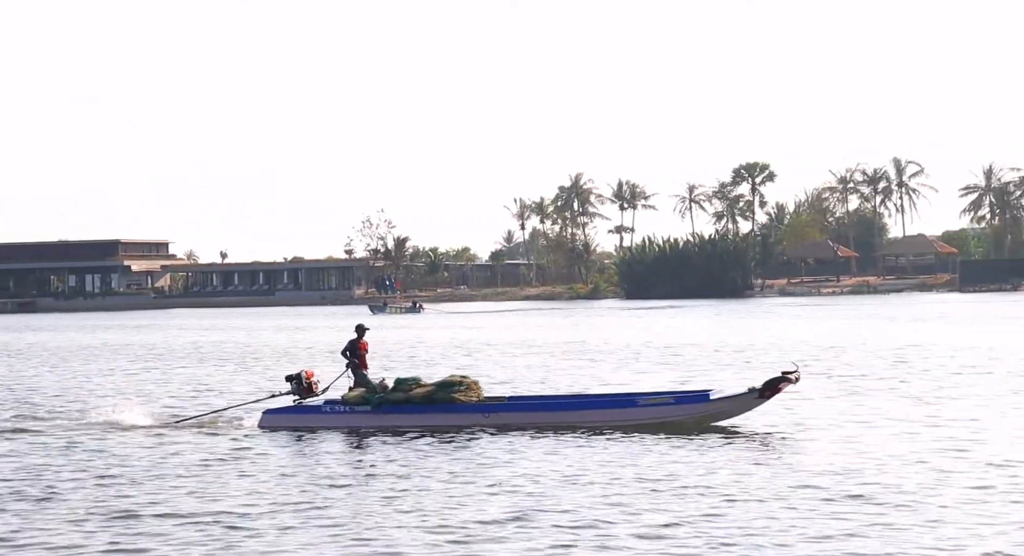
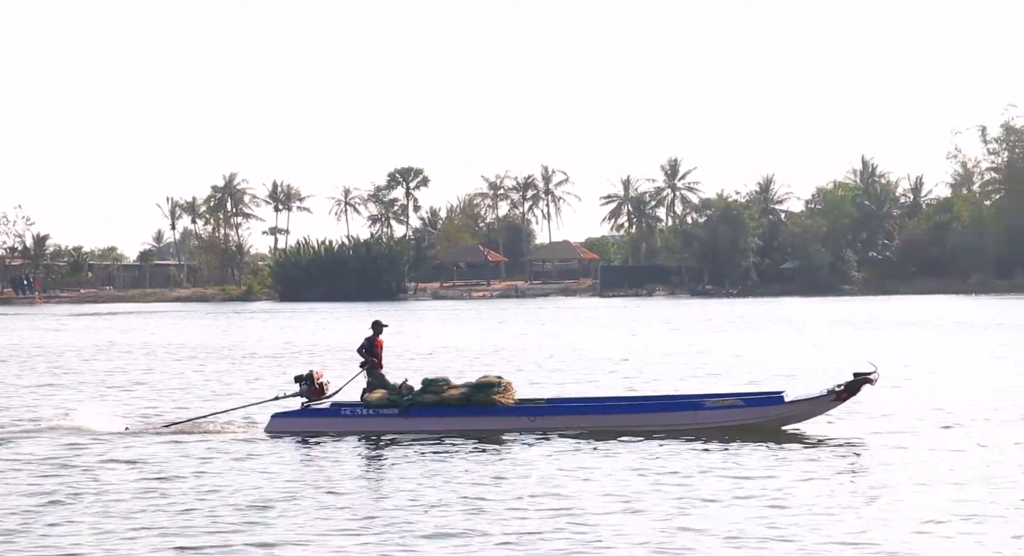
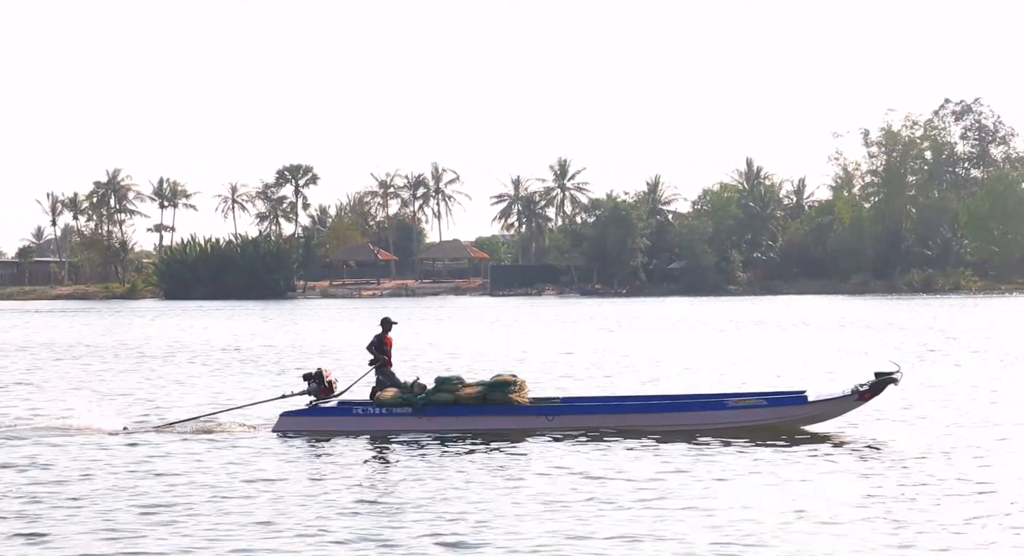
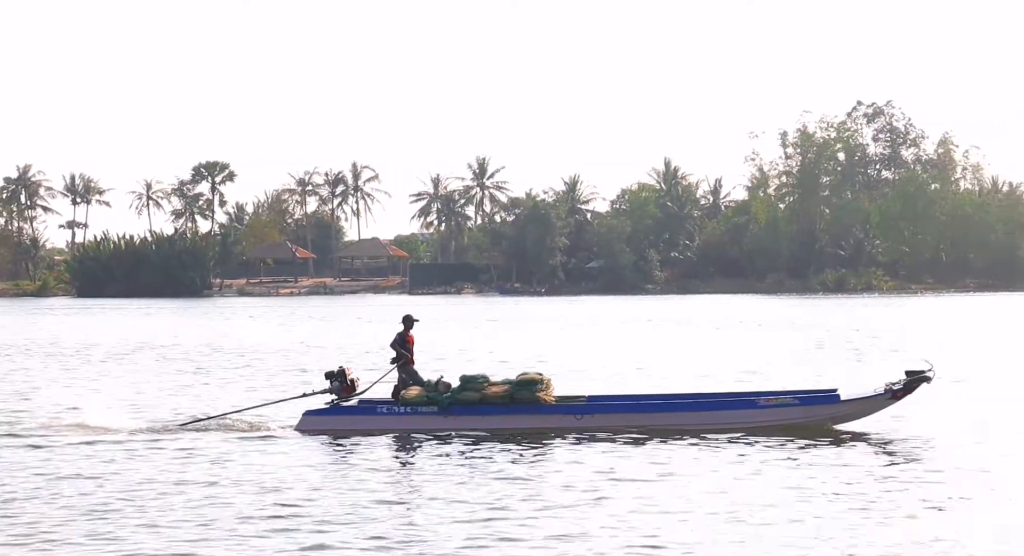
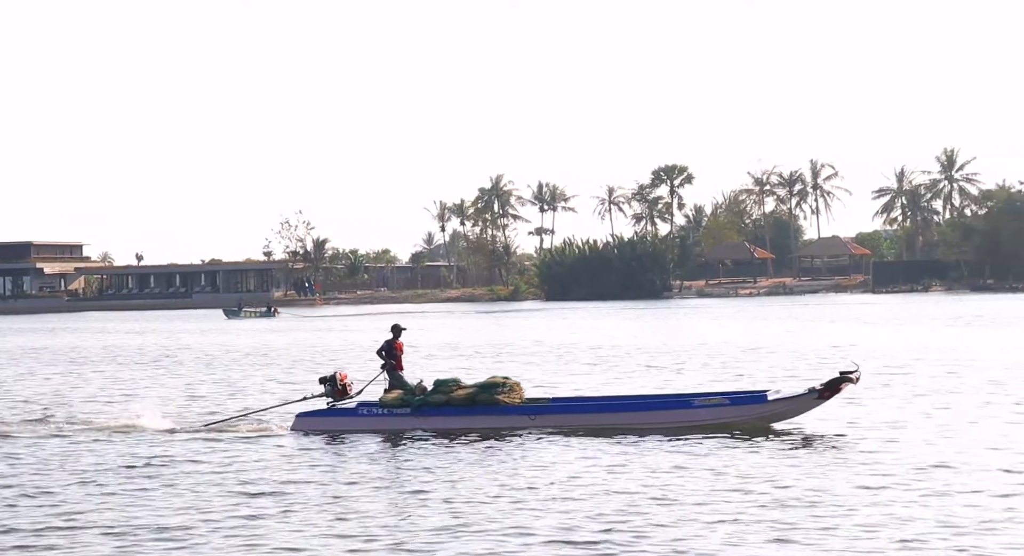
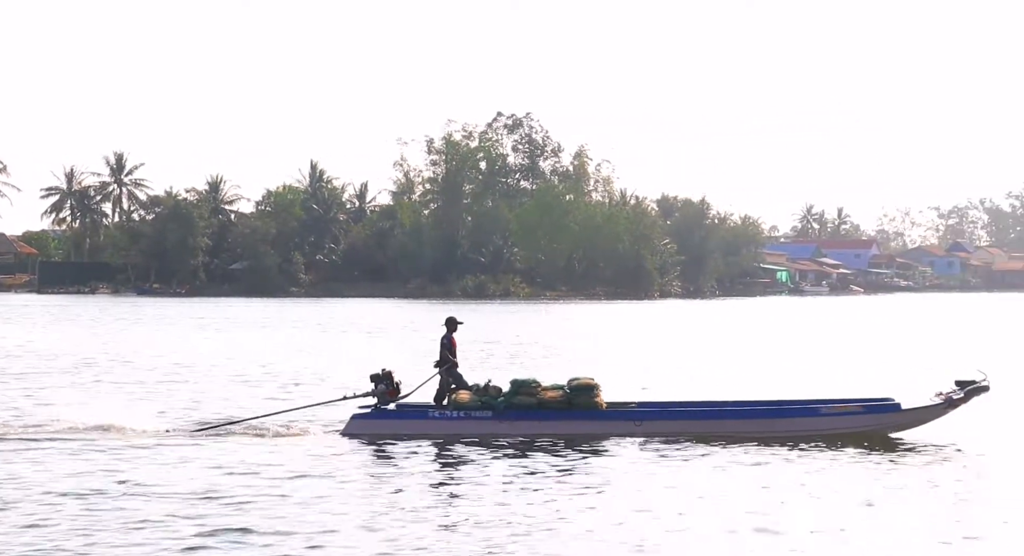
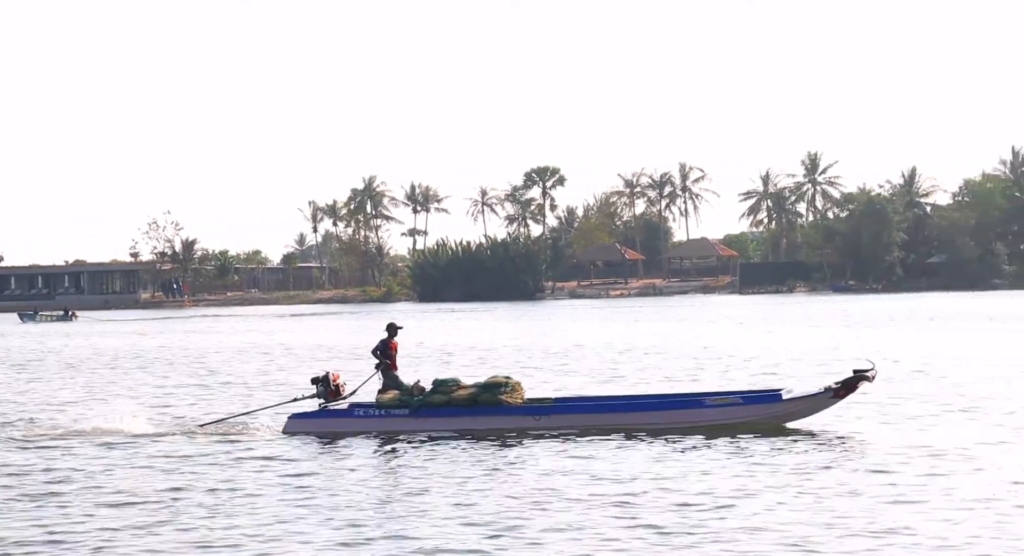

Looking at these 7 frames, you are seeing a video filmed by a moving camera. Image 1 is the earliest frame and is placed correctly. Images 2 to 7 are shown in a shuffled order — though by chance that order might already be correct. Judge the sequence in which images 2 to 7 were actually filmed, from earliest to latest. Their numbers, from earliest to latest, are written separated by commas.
5, 7, 2, 3, 4, 6
